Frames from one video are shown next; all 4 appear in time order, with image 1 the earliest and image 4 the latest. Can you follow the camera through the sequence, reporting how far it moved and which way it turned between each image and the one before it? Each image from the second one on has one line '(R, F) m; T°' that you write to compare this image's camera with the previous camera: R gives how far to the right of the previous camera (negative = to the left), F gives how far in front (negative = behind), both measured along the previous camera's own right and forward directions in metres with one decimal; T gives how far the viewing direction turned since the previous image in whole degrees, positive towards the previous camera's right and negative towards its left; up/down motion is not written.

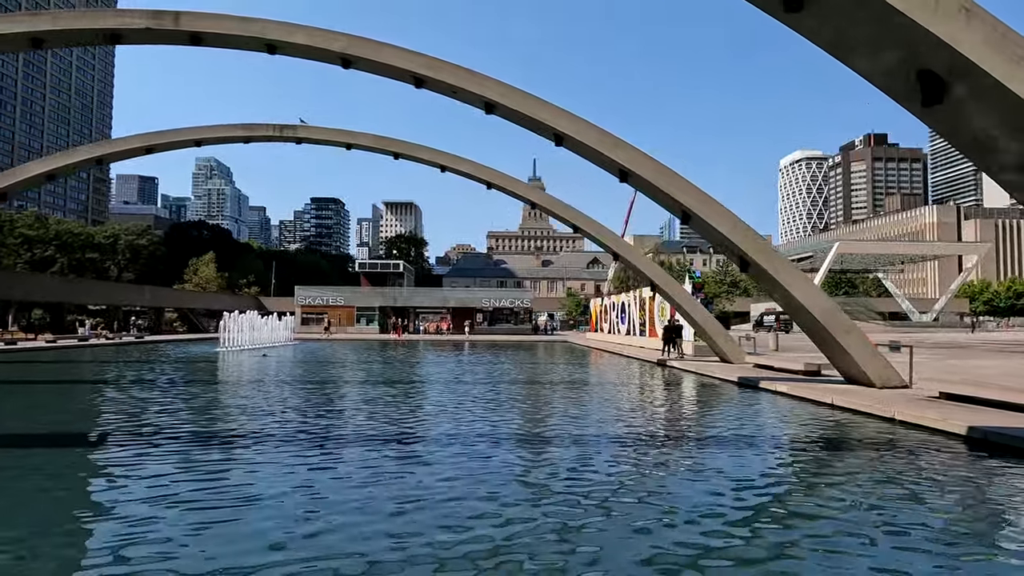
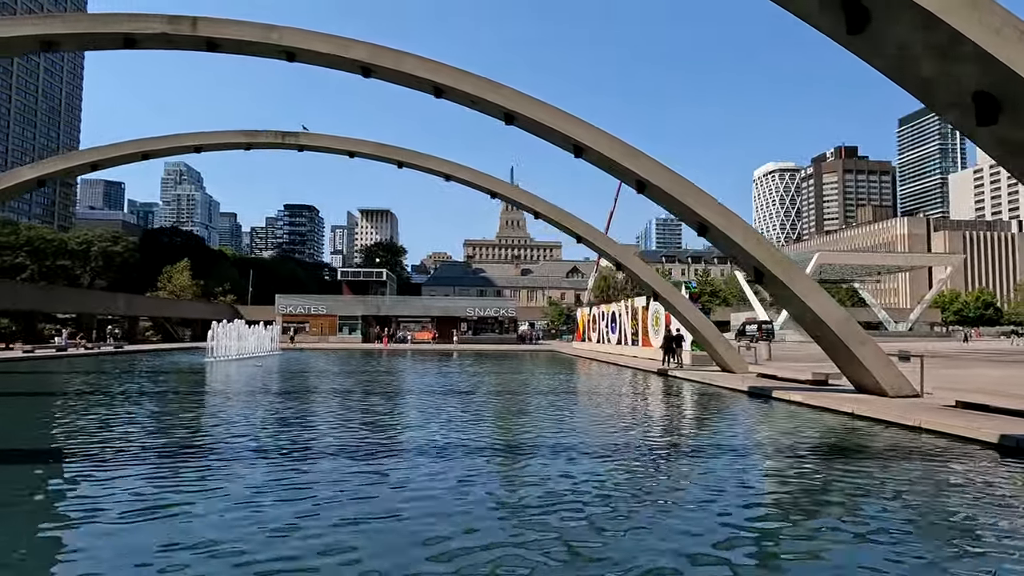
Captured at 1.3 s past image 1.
(-0.8, +0.1) m; +3°
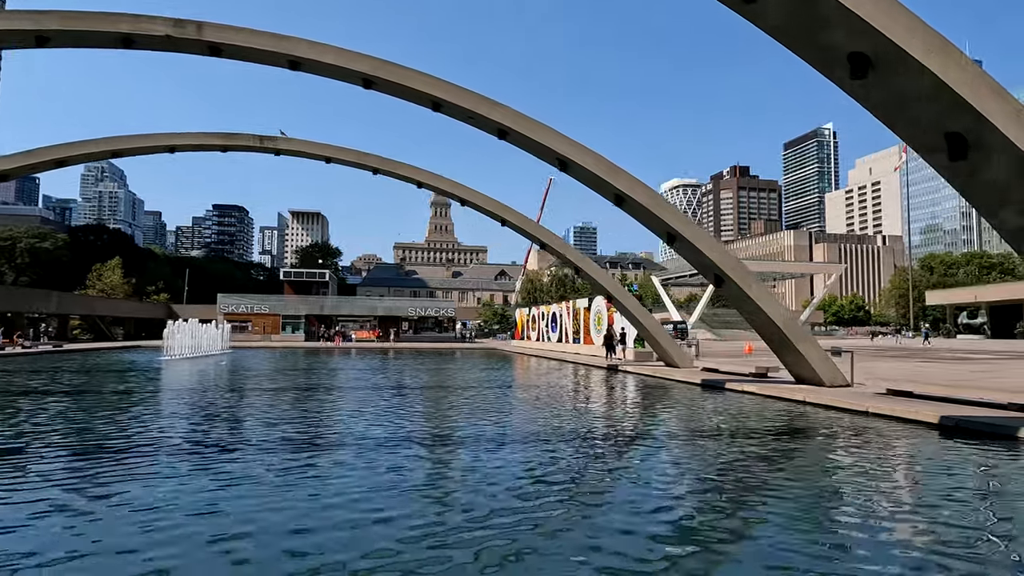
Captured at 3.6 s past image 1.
(-1.9, -1.2) m; +10°
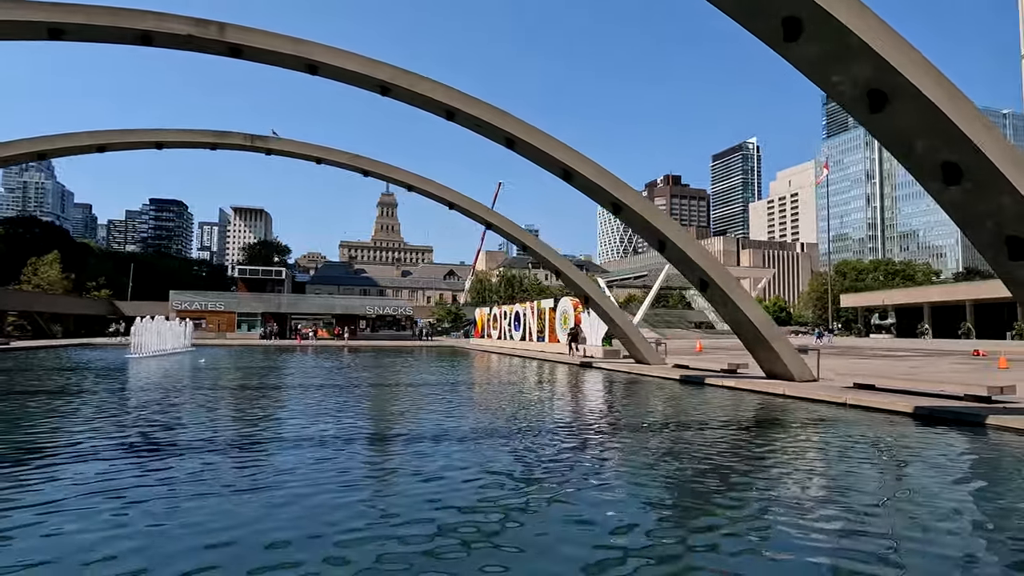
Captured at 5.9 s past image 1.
(-1.8, -0.5) m; +8°
